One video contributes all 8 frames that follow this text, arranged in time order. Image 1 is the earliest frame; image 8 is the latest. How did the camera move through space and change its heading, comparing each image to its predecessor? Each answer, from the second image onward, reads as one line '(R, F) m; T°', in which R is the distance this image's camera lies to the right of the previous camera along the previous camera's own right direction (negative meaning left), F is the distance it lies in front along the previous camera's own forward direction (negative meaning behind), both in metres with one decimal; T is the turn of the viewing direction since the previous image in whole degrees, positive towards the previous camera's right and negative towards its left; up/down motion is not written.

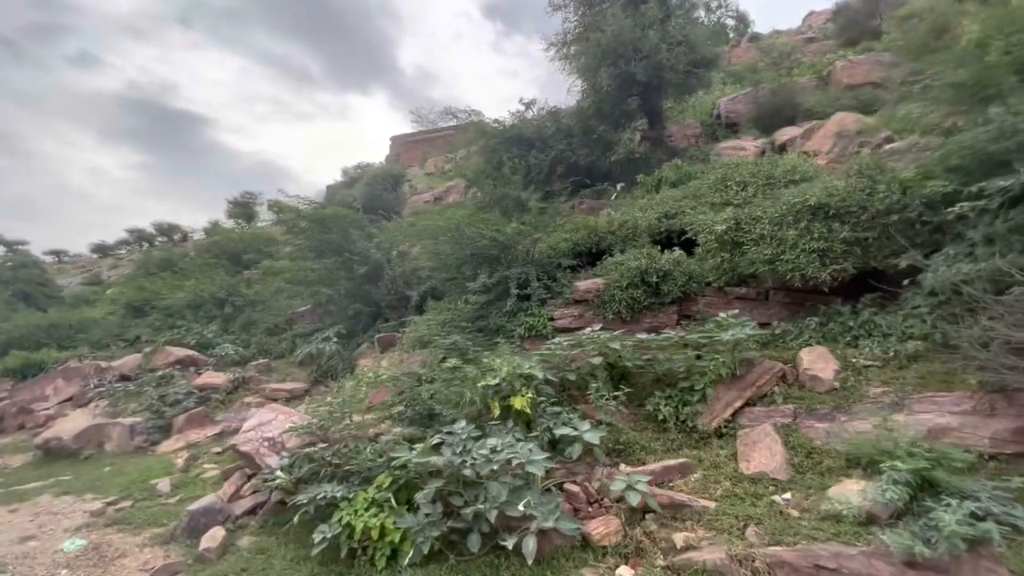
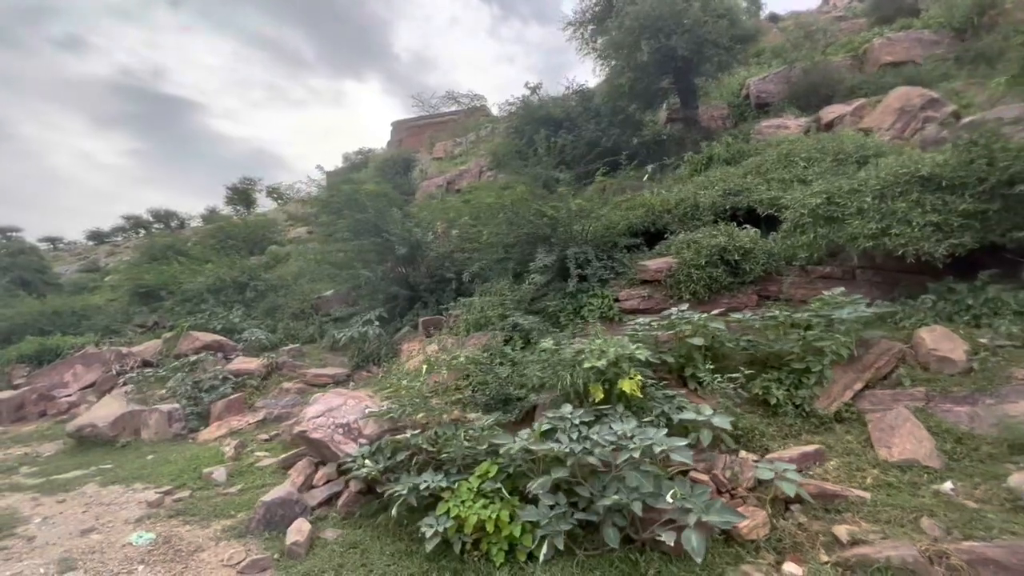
(-0.9, +0.3) m; 0°
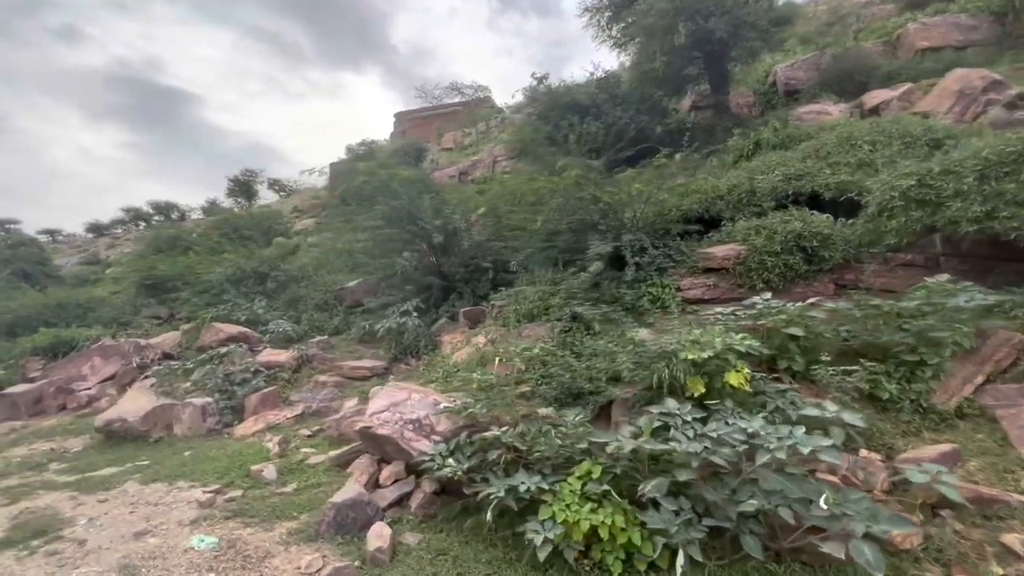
(-0.7, +0.3) m; 0°
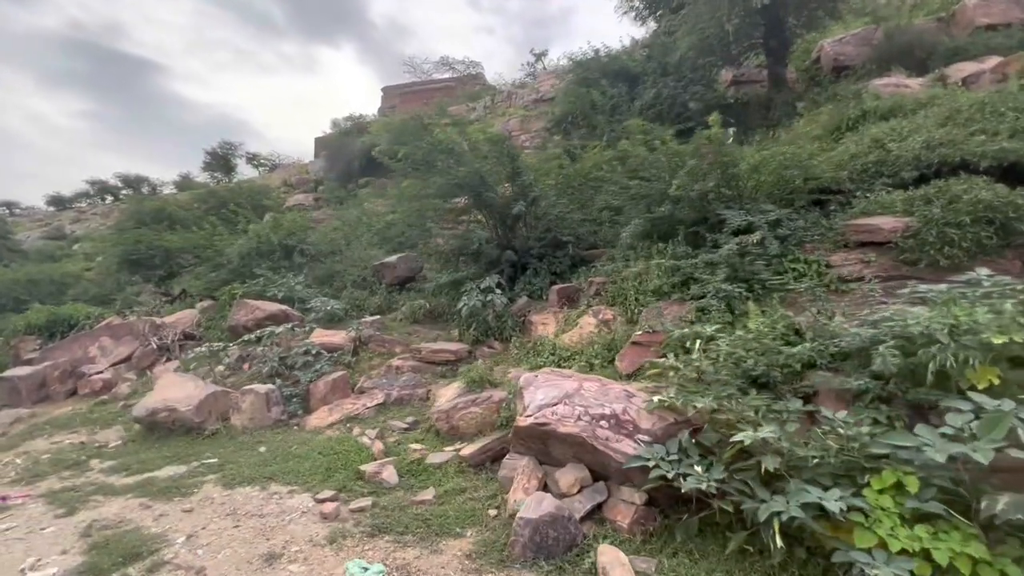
(-1.6, +0.8) m; +3°
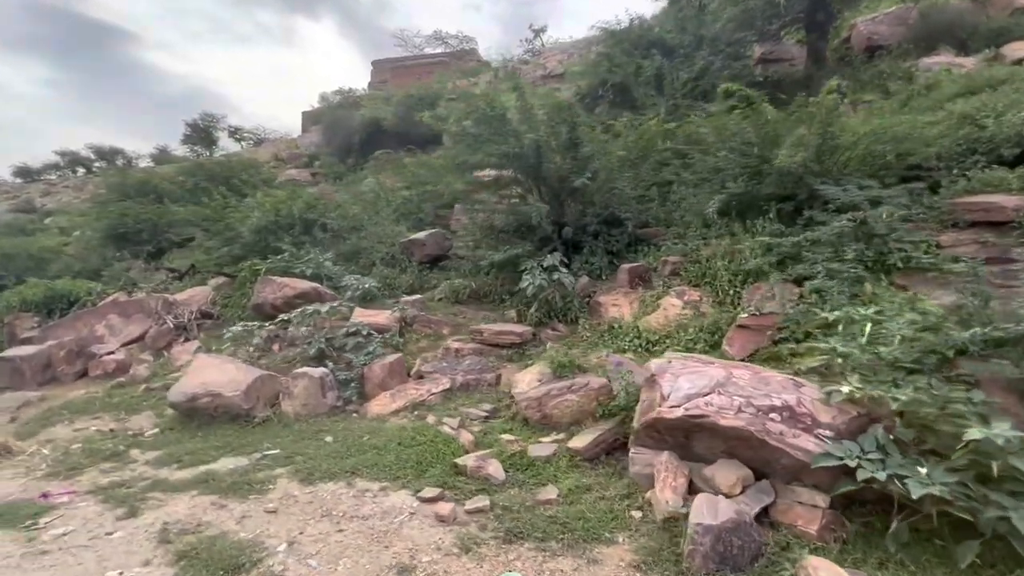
(-1.1, +0.5) m; +2°
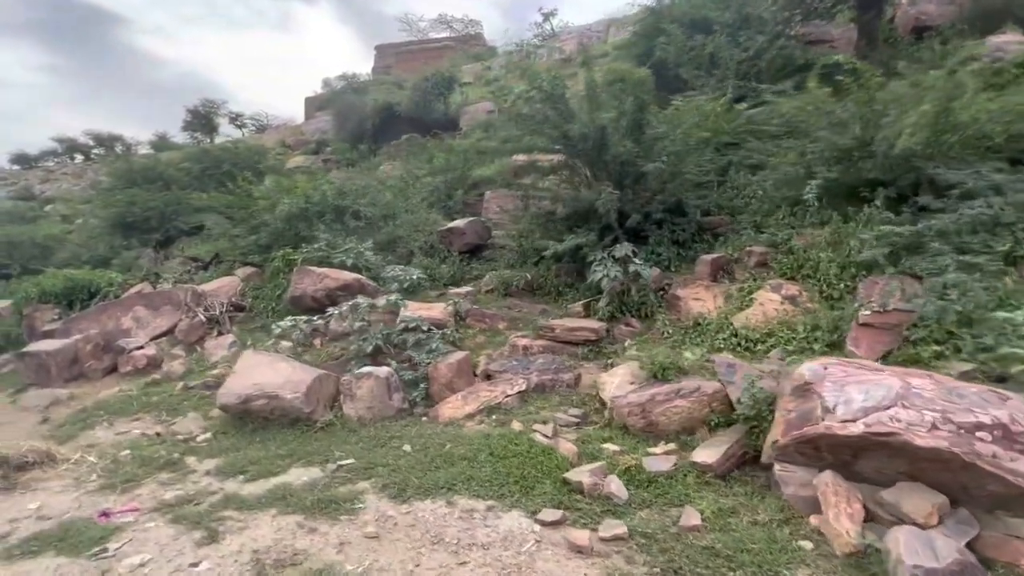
(-0.9, +0.4) m; 0°
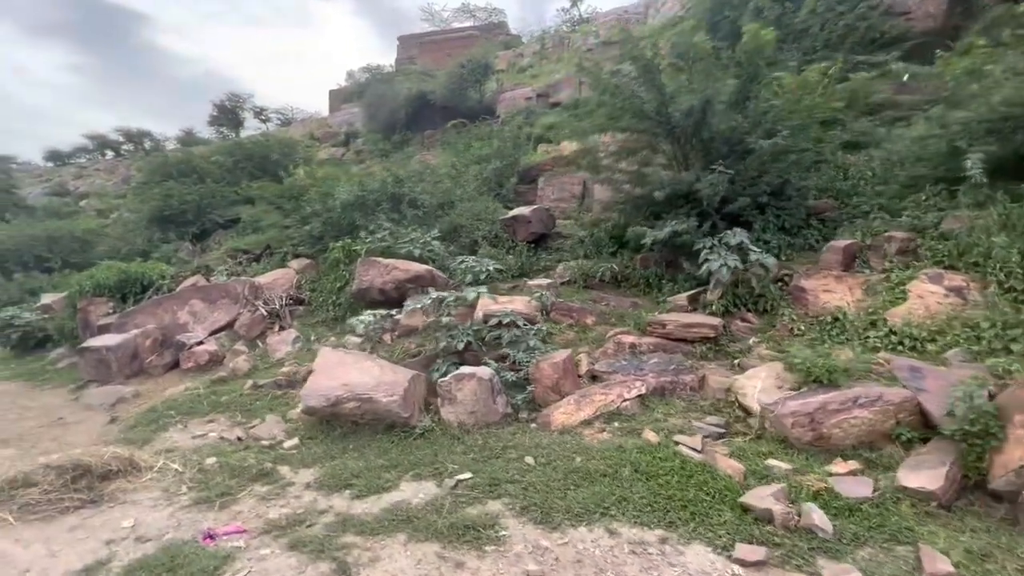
(-0.9, +0.5) m; -2°
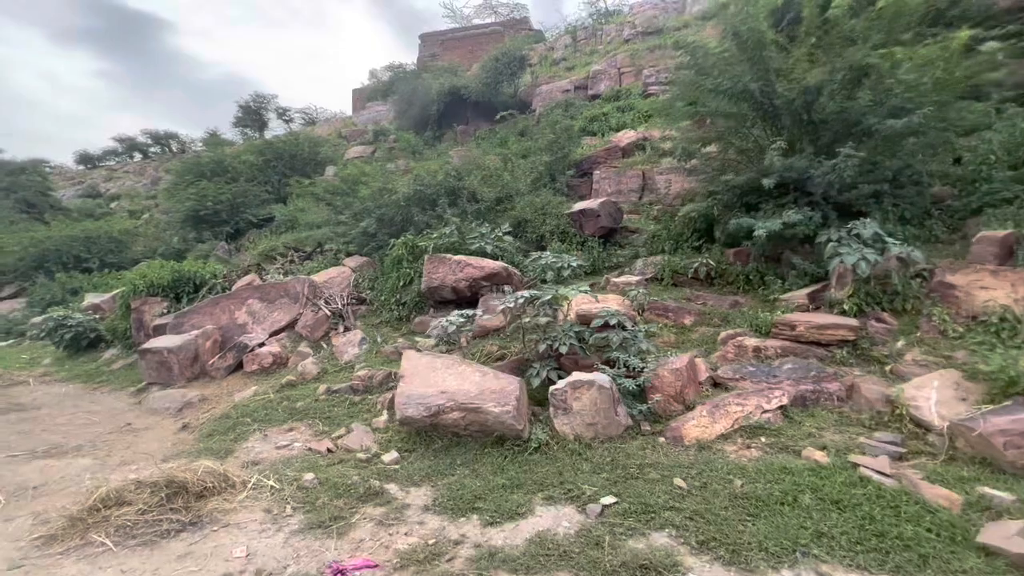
(-0.9, +0.4) m; -2°
